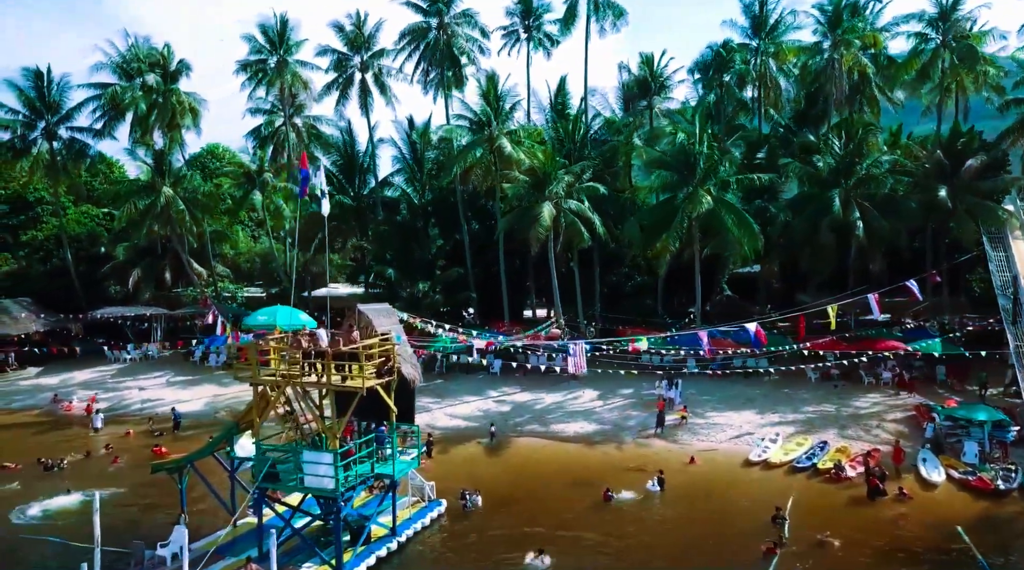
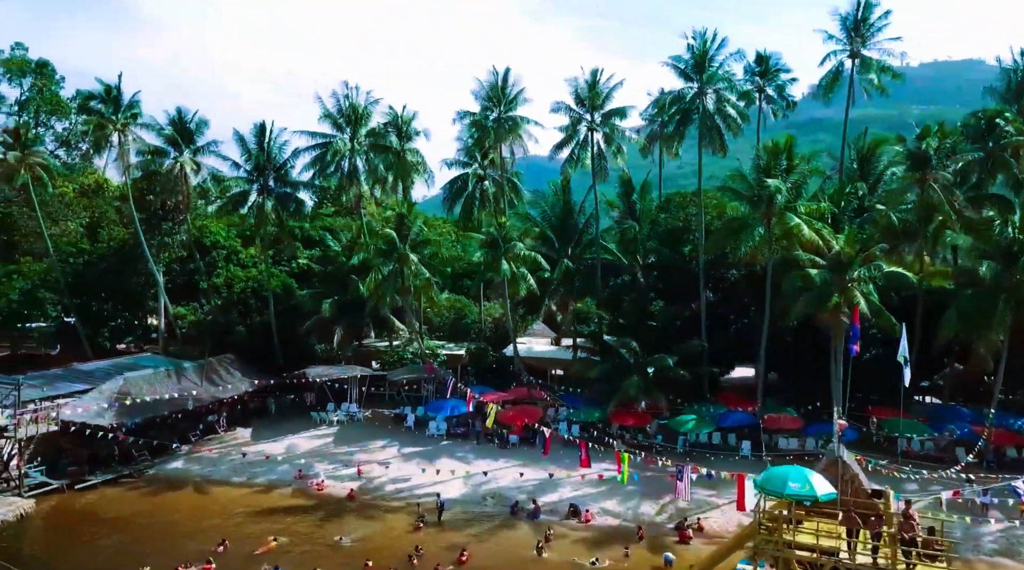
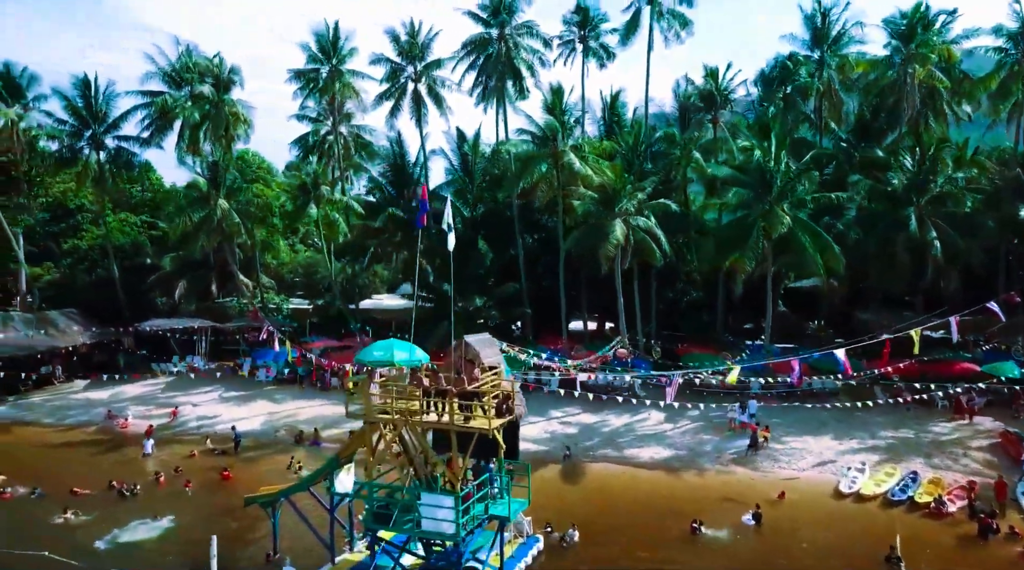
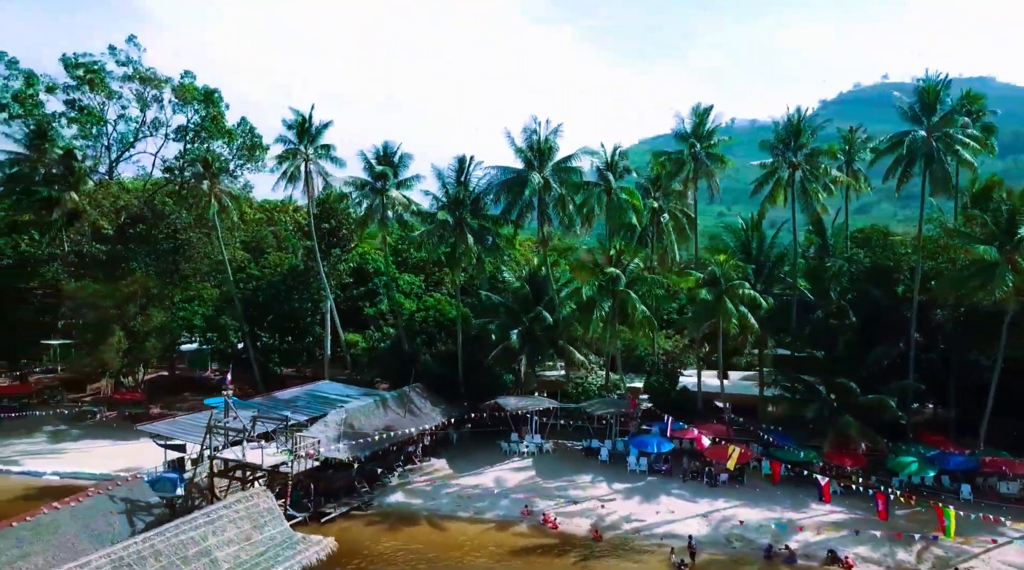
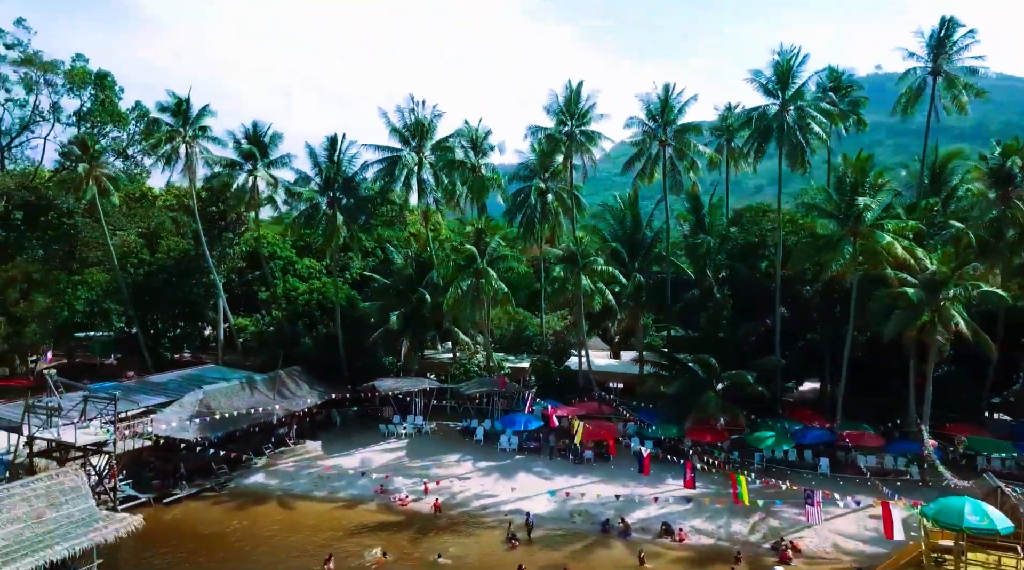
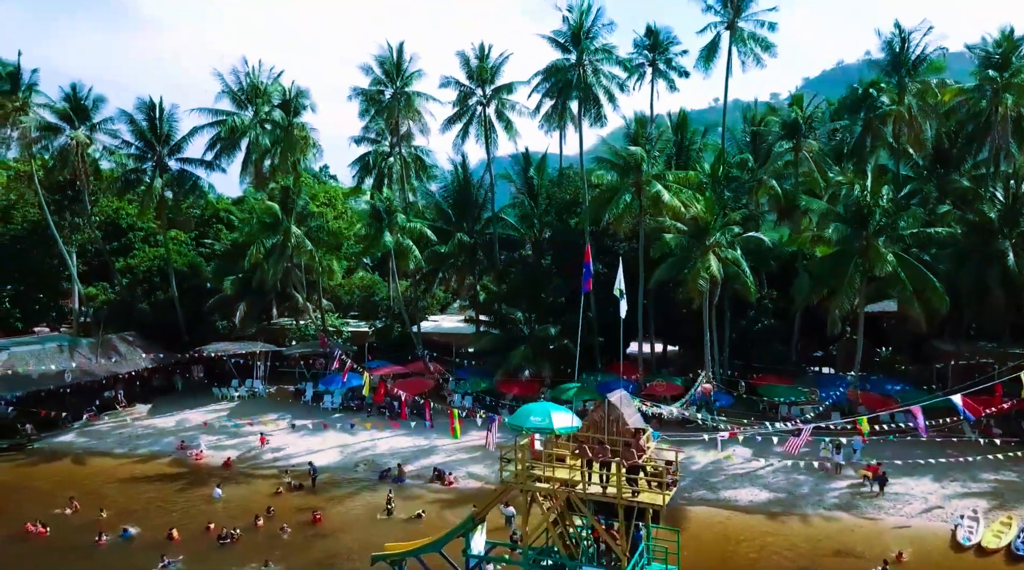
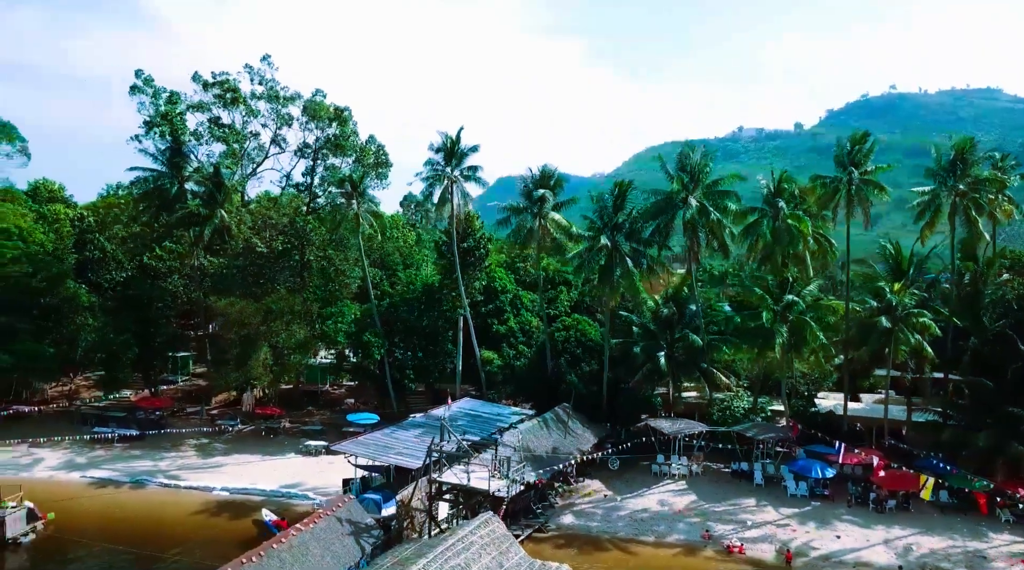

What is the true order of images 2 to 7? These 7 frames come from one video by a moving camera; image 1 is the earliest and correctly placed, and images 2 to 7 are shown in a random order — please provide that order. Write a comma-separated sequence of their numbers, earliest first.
3, 6, 2, 5, 4, 7
